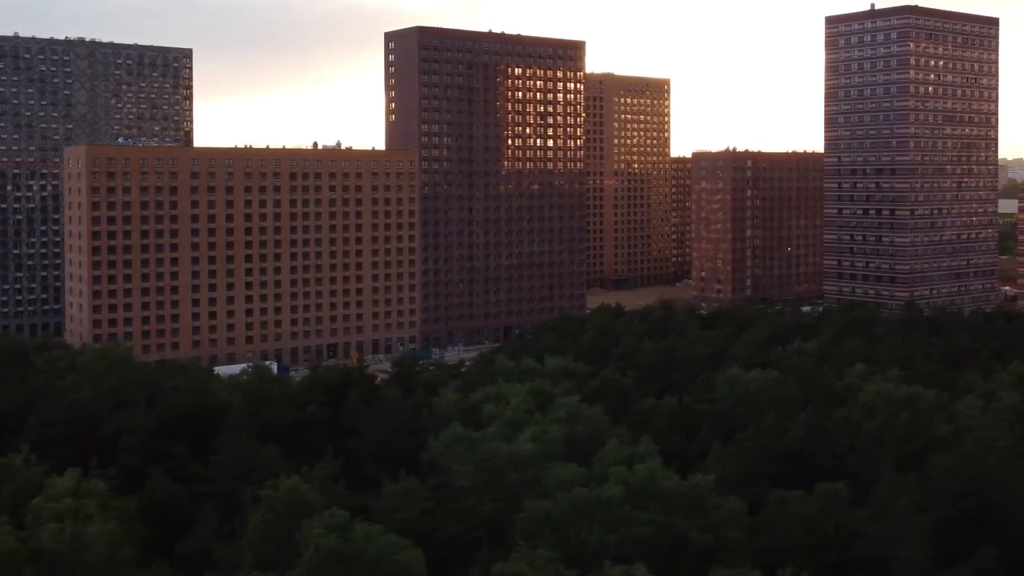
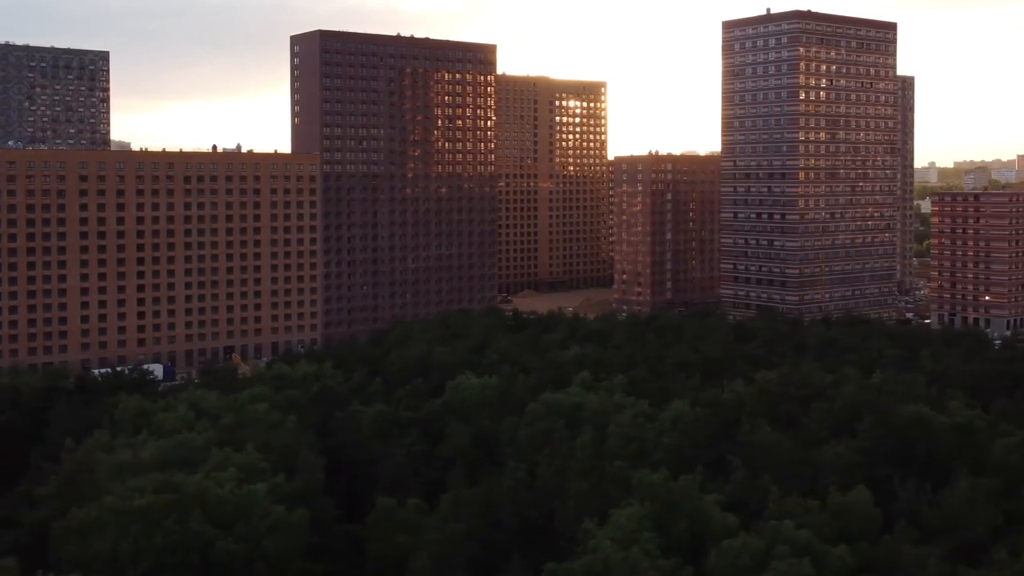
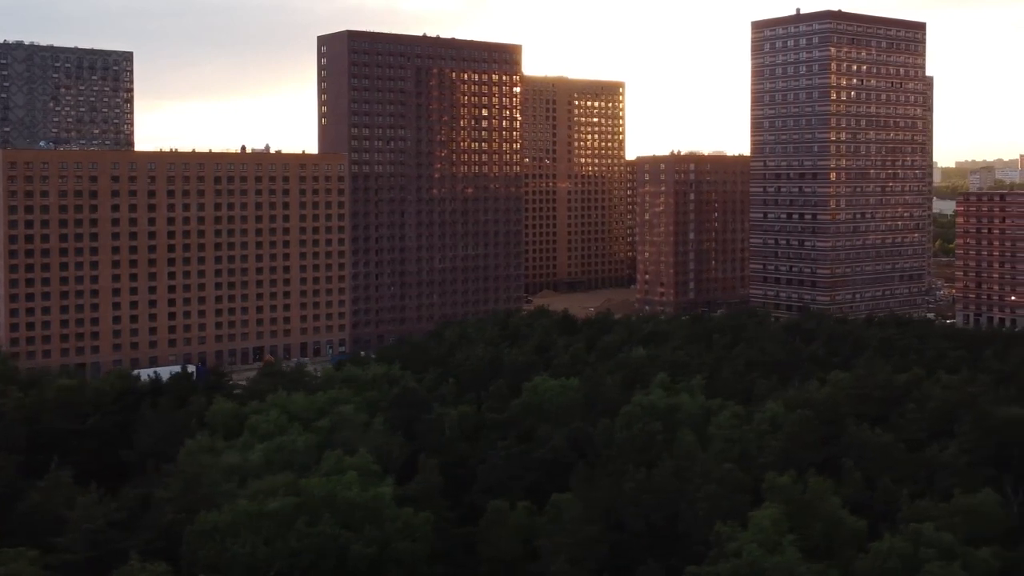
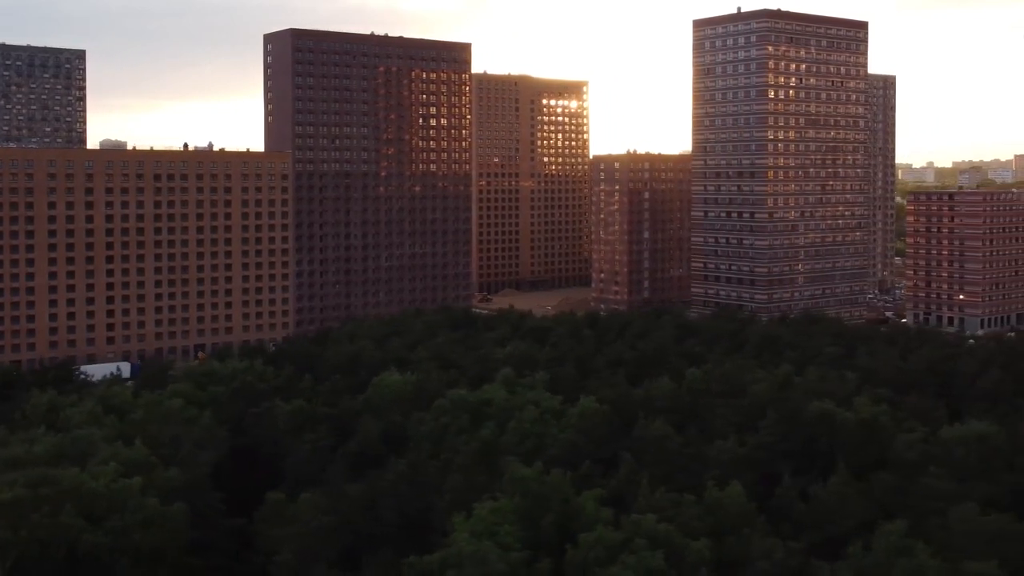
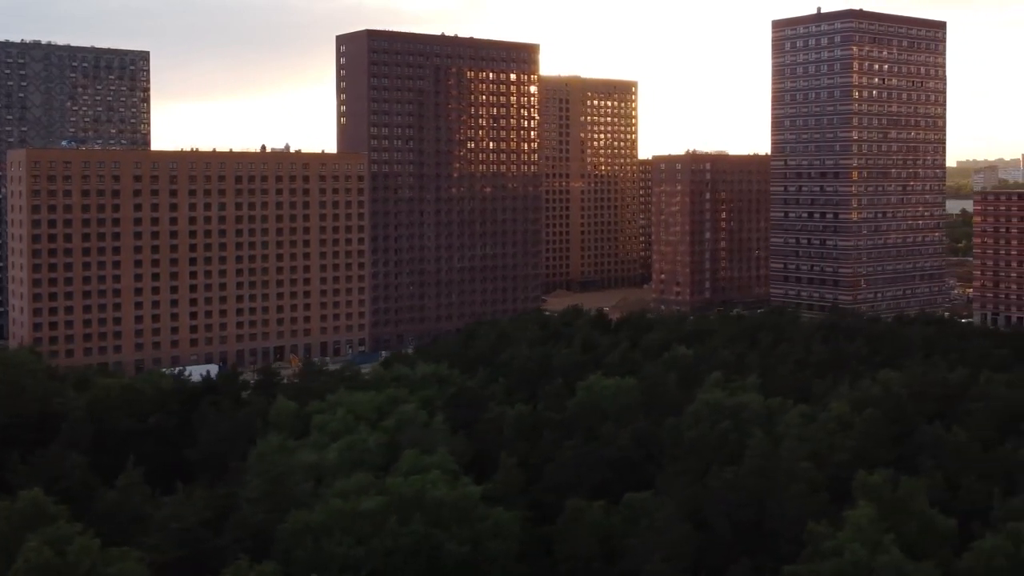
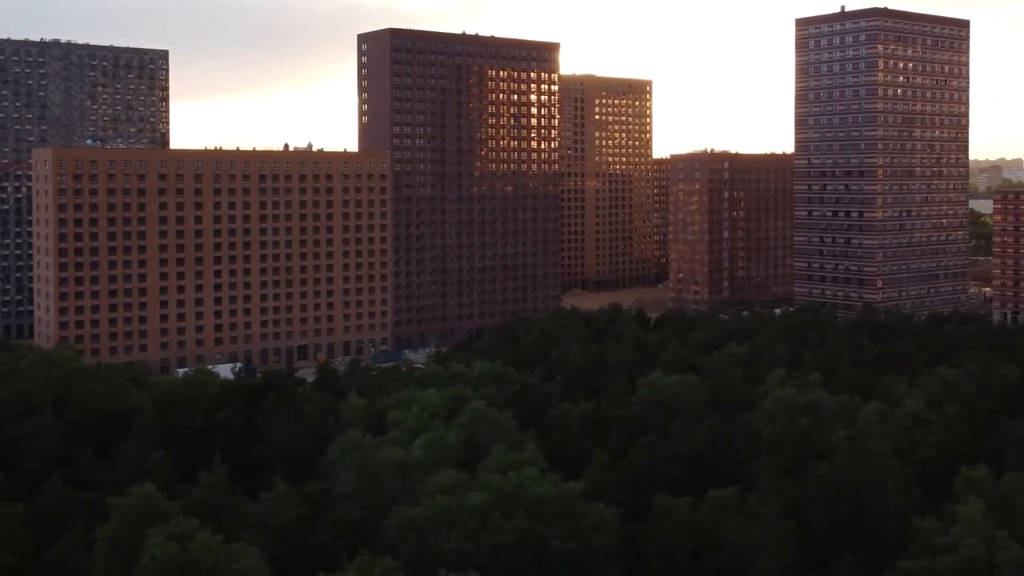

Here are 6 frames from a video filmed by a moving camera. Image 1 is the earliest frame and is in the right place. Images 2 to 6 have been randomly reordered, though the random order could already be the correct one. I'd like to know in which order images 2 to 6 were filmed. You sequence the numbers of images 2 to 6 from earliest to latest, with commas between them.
6, 5, 3, 2, 4
